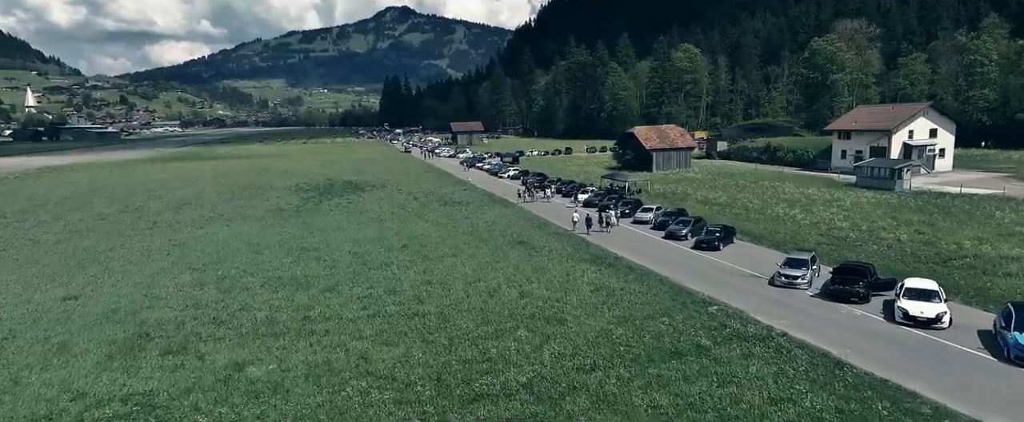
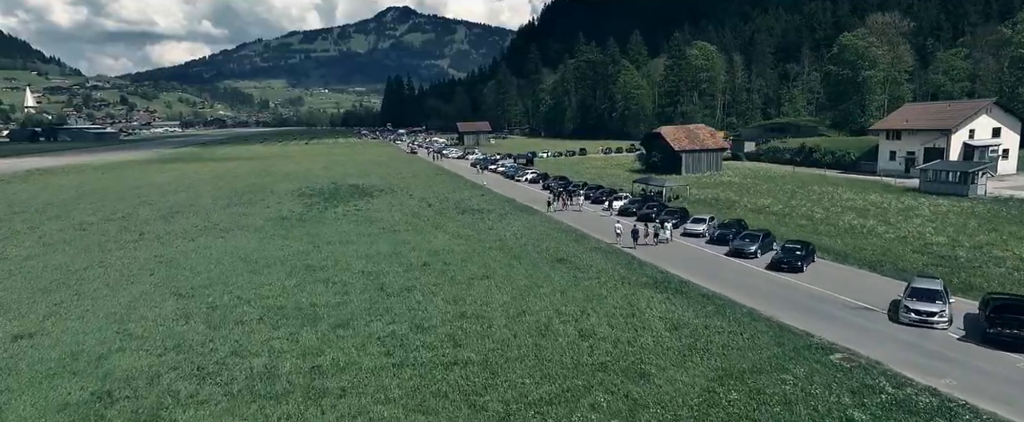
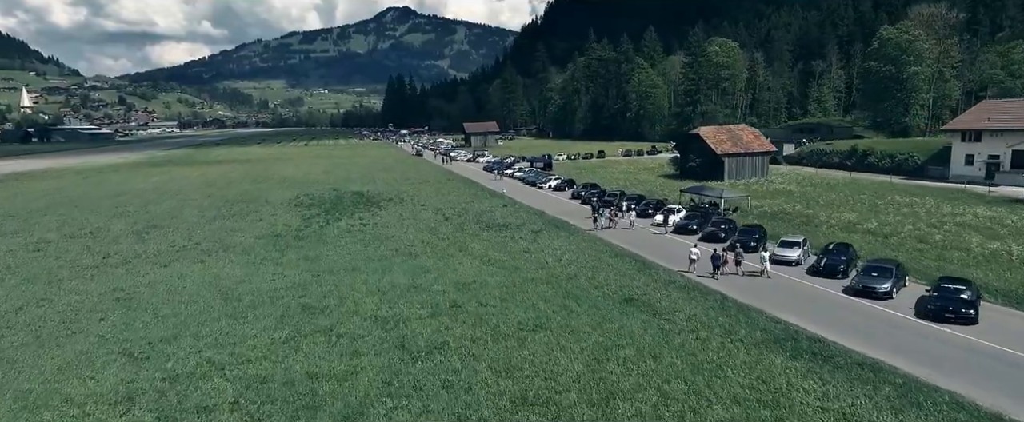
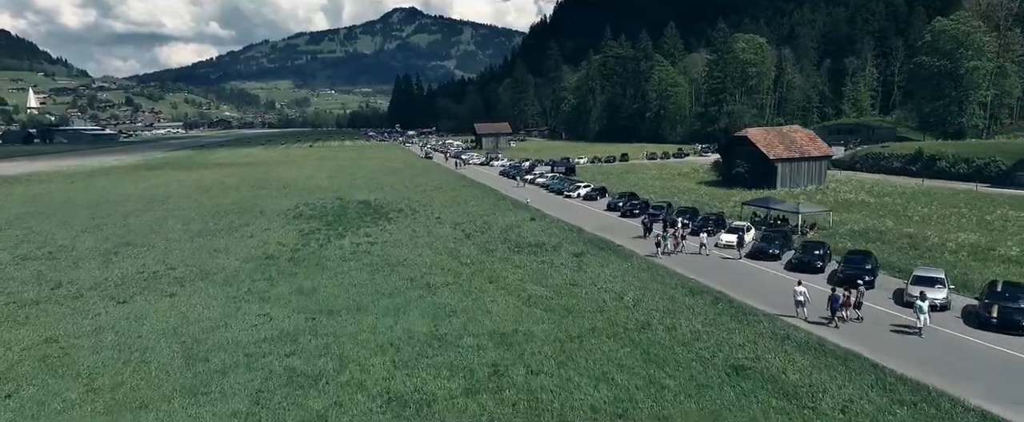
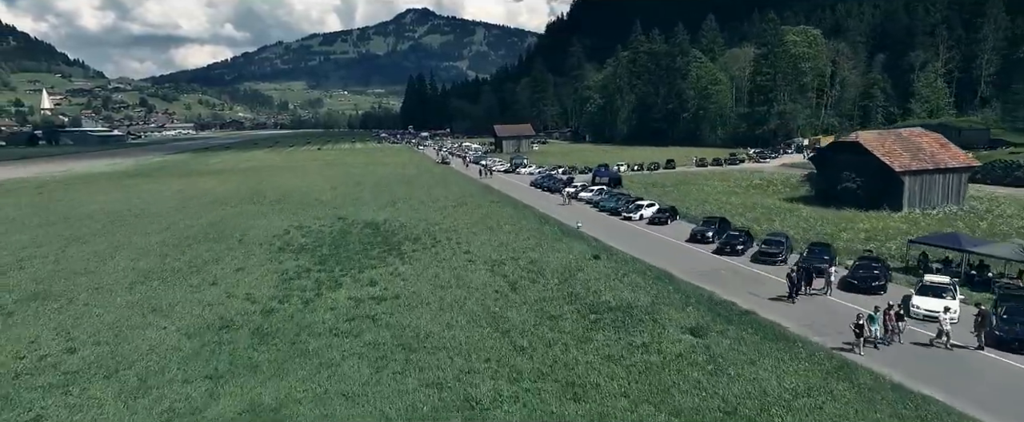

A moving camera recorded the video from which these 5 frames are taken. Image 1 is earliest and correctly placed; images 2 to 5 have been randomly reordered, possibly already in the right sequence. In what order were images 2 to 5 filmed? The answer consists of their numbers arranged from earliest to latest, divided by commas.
2, 3, 4, 5
